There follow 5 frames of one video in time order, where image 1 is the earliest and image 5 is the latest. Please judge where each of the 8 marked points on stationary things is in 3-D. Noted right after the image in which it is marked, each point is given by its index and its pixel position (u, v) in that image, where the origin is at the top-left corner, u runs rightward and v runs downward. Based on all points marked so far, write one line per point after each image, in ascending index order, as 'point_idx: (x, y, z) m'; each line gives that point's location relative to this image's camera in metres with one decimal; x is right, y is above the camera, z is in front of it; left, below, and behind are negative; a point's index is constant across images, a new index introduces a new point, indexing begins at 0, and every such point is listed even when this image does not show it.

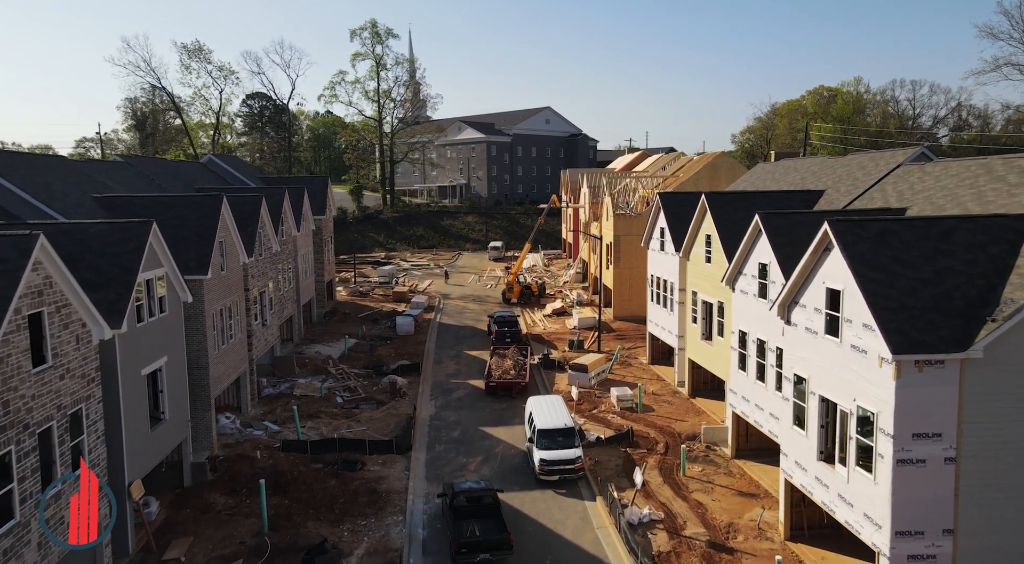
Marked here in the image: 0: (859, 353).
0: (+6.7, -1.4, +15.5) m
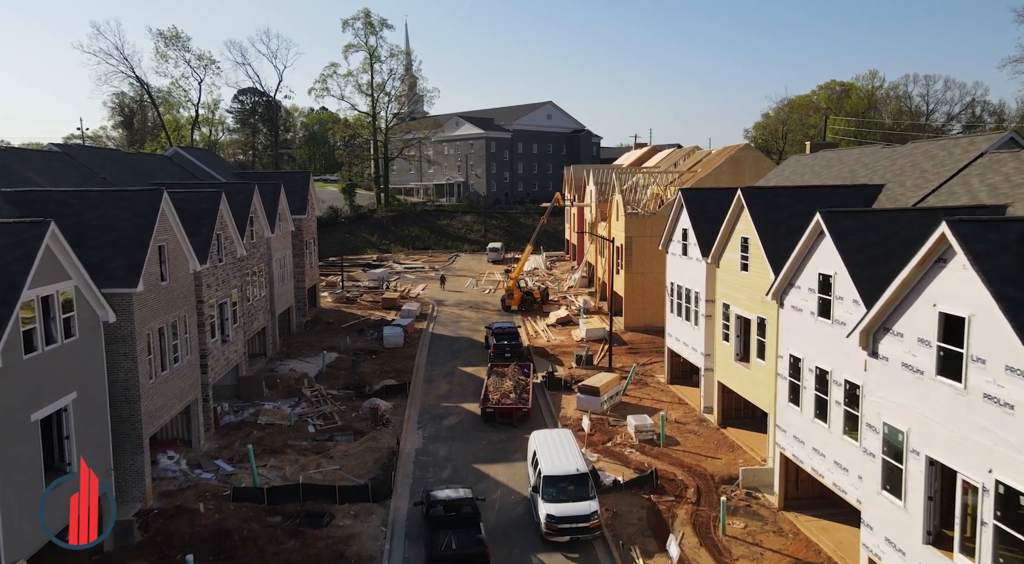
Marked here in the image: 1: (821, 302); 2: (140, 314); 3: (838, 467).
0: (+6.7, -1.7, +11.1) m
1: (+6.9, -0.5, +18.1) m
2: (-9.0, -0.8, +19.6) m
3: (+7.0, -3.9, +17.3) m
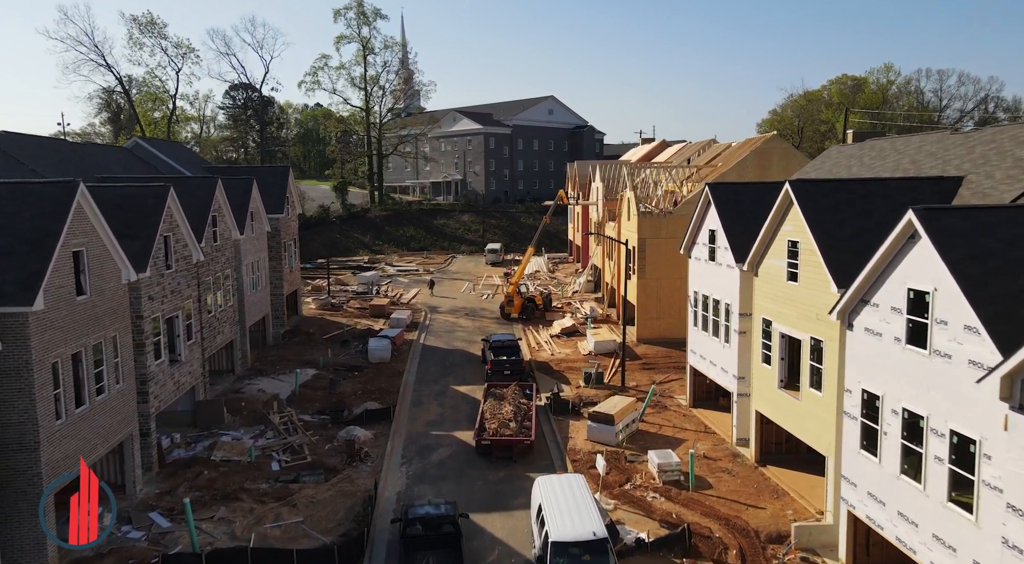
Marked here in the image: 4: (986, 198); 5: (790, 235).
0: (+6.7, -2.0, +7.0) m
1: (+6.9, -0.8, +14.0) m
2: (-9.0, -1.1, +15.5) m
3: (+7.0, -4.3, +13.2) m
4: (+10.2, +1.8, +17.5) m
5: (+6.8, +1.1, +19.8) m
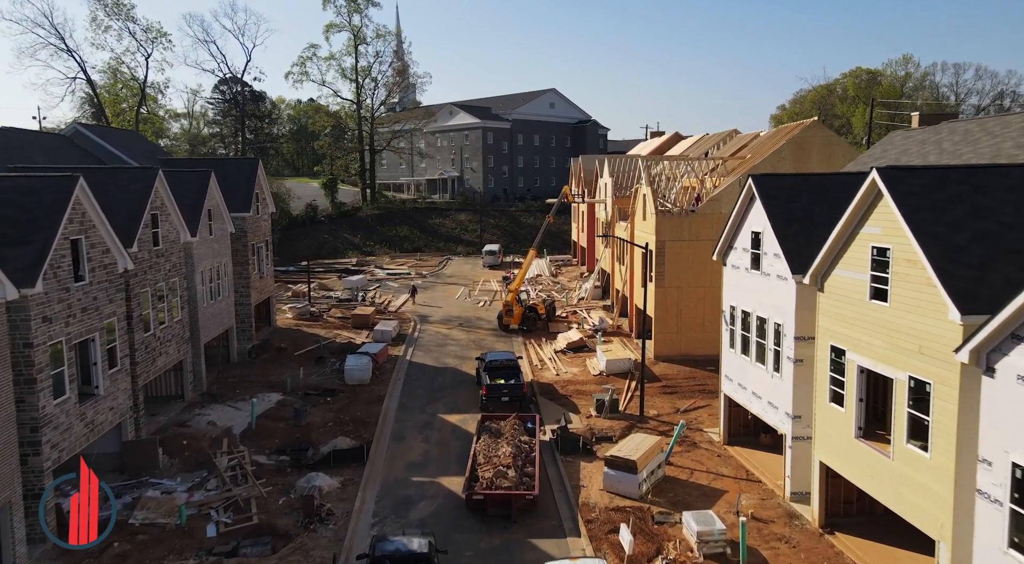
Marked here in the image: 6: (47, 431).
0: (+6.7, -2.4, +2.3) m
1: (+6.9, -1.1, +9.3) m
2: (-9.1, -1.4, +10.8) m
3: (+6.9, -4.6, +8.4) m
4: (+10.2, +1.5, +12.7) m
5: (+6.8, +0.8, +15.0) m
6: (-9.6, -3.1, +16.8) m
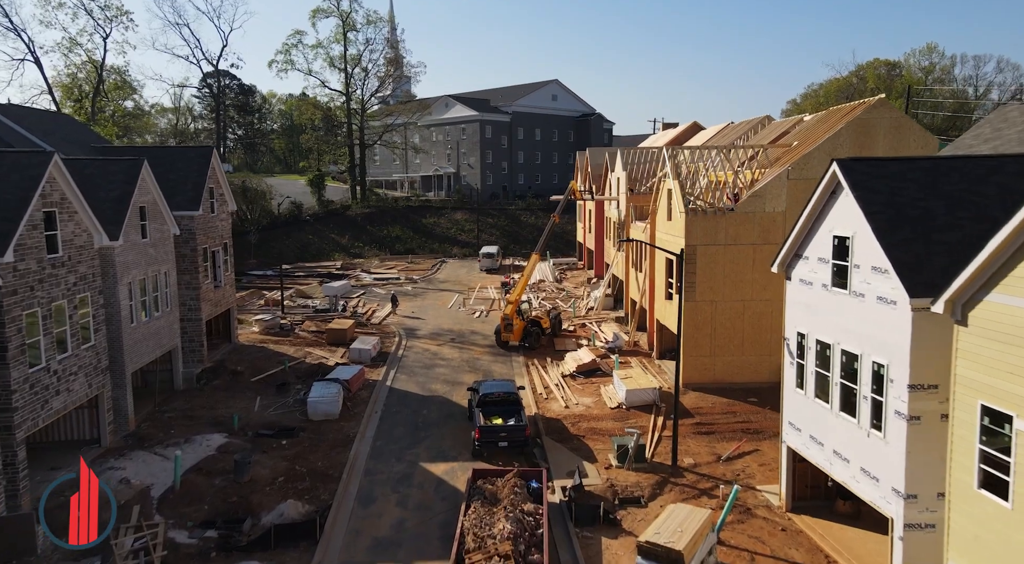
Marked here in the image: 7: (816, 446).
0: (+6.7, -2.8, -3.2) m
1: (+6.9, -1.6, +3.8) m
2: (-9.0, -1.9, +5.3) m
3: (+6.9, -5.1, +3.0) m
4: (+10.2, +1.1, +7.3) m
5: (+6.8, +0.3, +9.6) m
6: (-9.6, -3.5, +11.3) m
7: (+6.3, -3.3, +16.5) m
